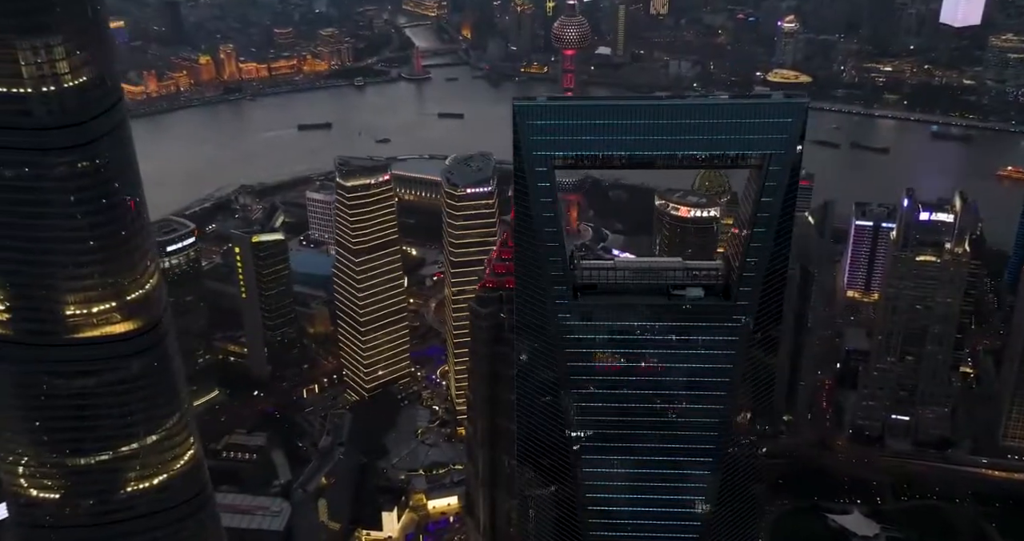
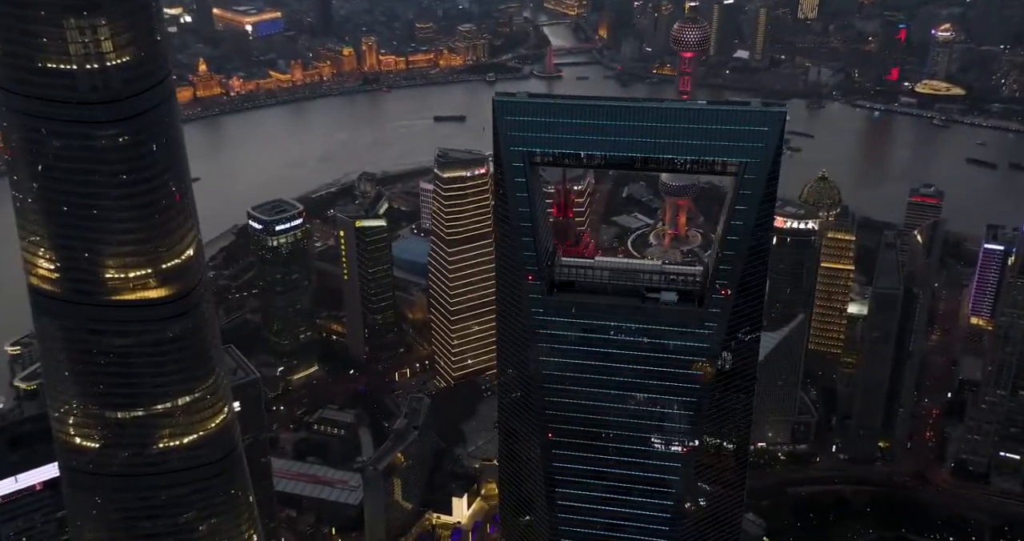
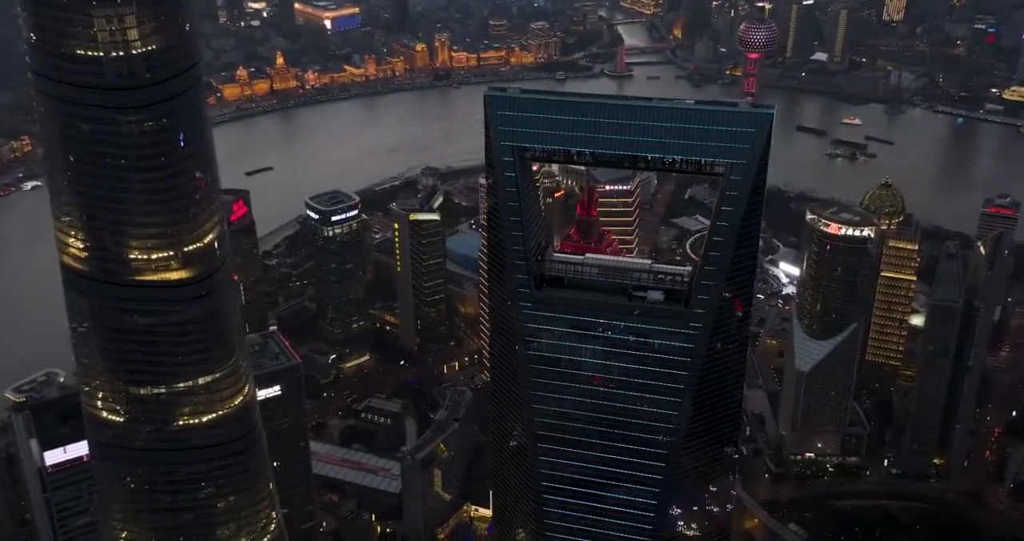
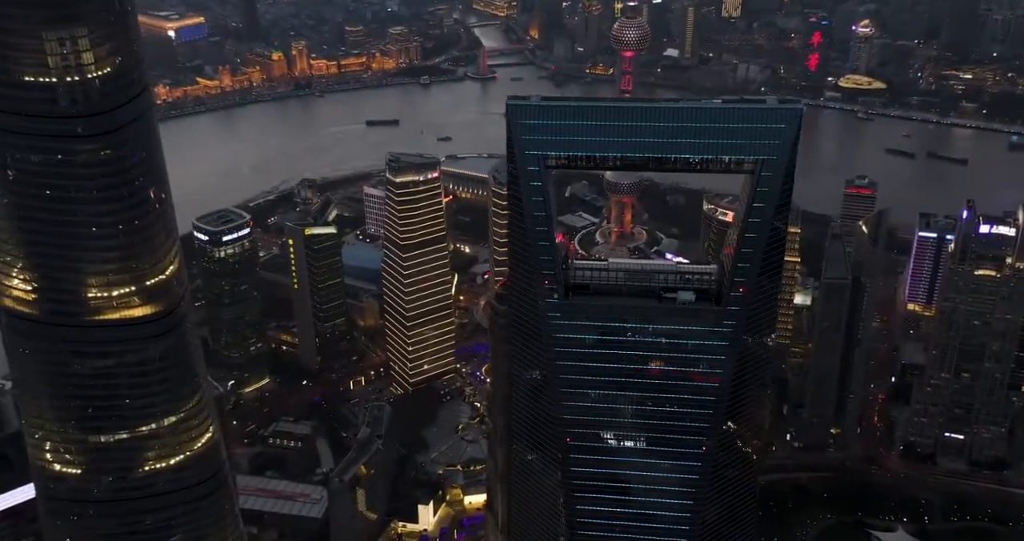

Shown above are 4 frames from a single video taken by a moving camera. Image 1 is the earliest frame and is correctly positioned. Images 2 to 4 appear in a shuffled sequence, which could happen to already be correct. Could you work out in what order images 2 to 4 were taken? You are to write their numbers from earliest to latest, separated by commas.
4, 2, 3
